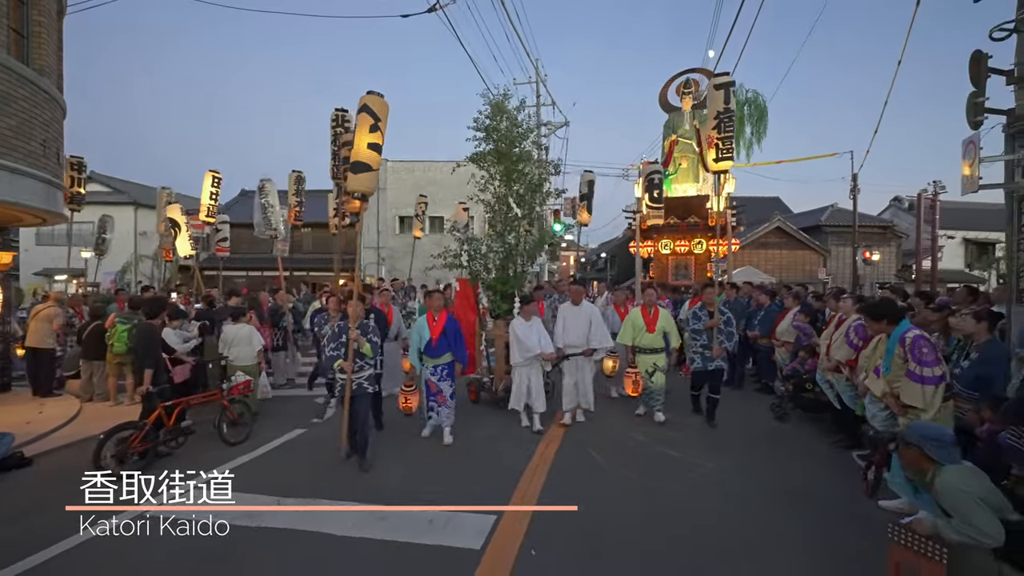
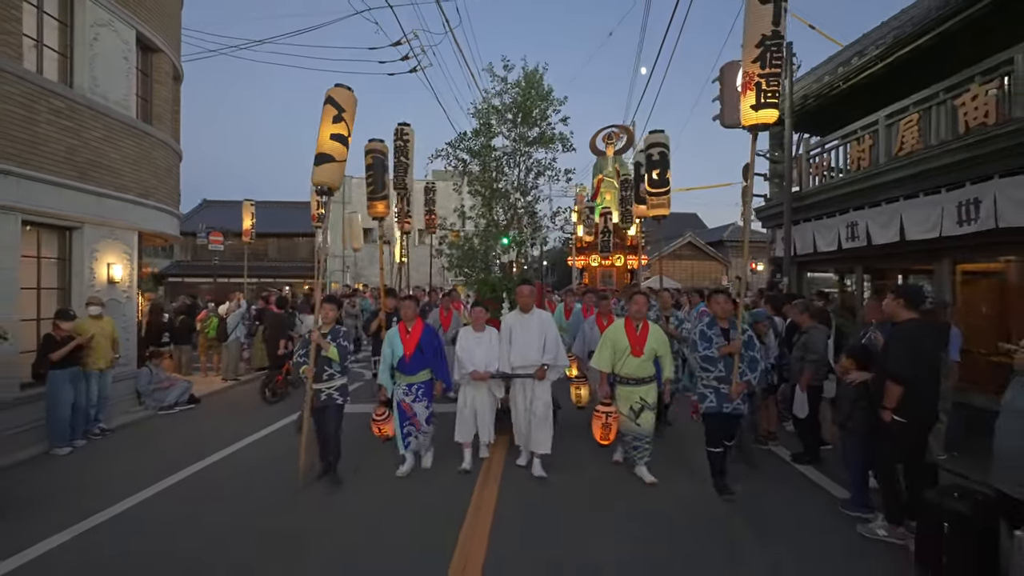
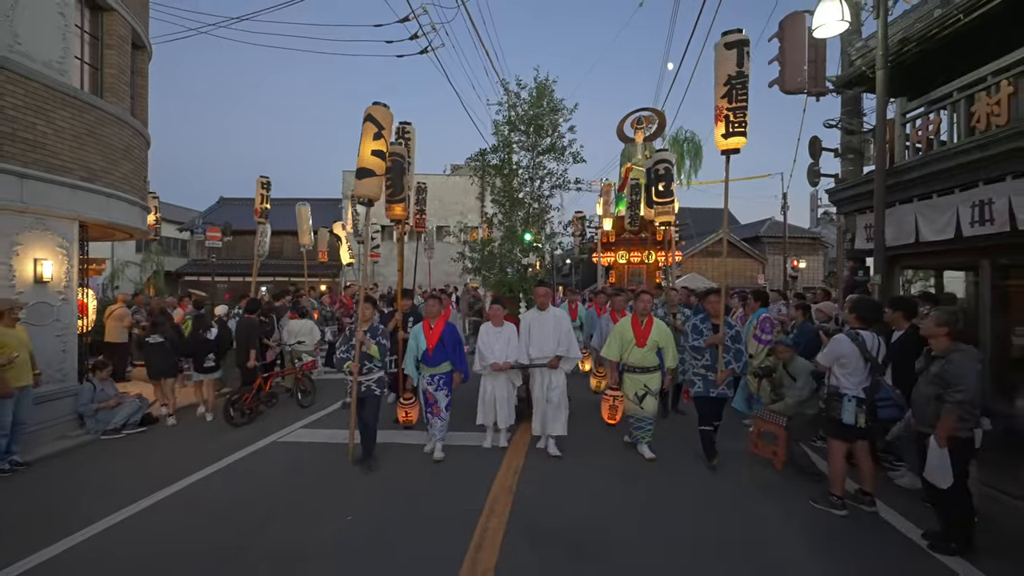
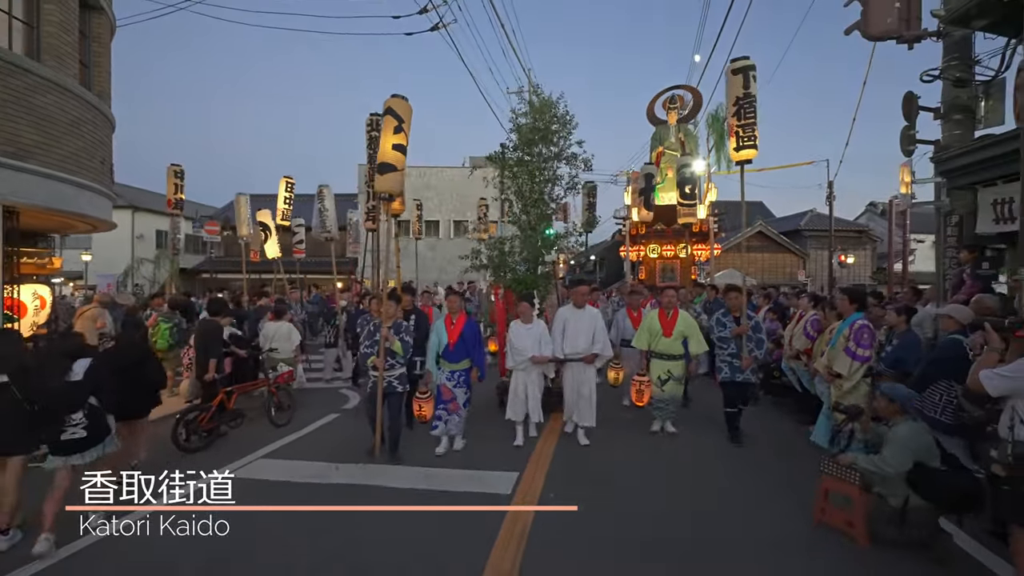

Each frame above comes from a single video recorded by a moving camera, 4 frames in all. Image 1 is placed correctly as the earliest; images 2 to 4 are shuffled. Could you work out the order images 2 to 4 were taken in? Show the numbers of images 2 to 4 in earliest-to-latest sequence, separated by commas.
4, 3, 2
